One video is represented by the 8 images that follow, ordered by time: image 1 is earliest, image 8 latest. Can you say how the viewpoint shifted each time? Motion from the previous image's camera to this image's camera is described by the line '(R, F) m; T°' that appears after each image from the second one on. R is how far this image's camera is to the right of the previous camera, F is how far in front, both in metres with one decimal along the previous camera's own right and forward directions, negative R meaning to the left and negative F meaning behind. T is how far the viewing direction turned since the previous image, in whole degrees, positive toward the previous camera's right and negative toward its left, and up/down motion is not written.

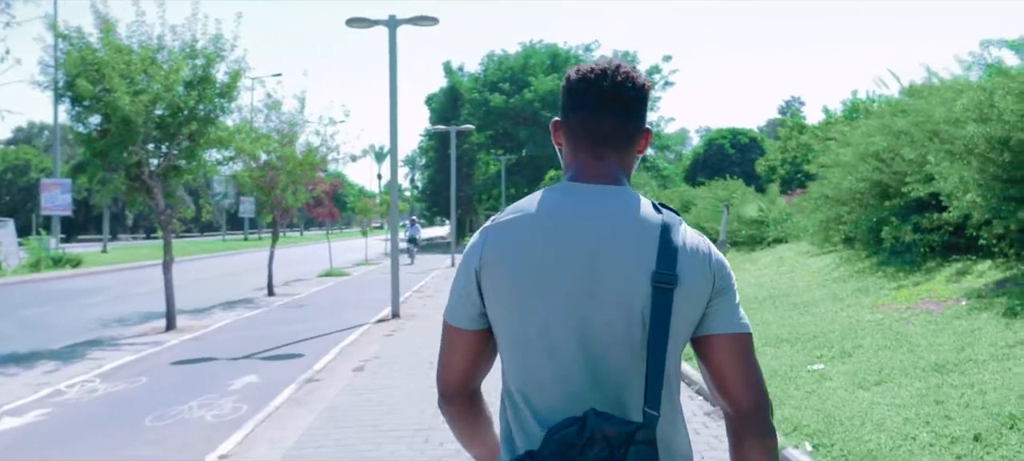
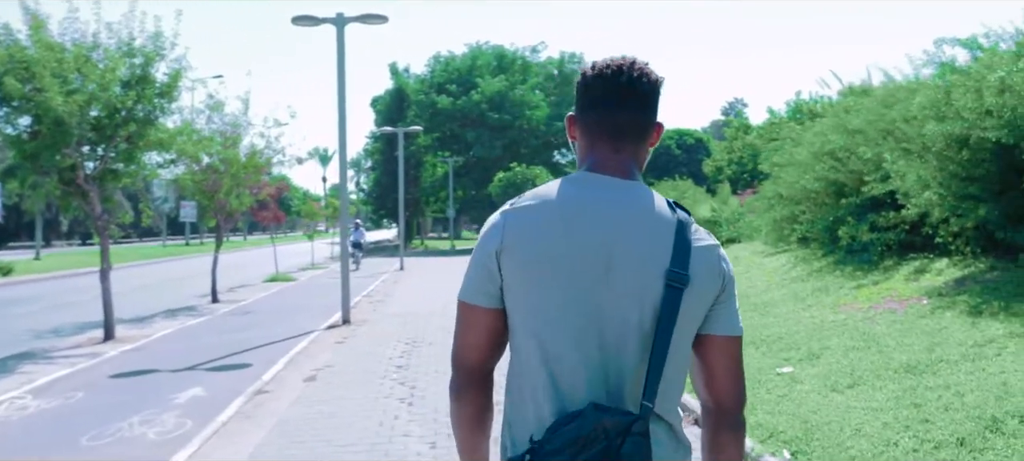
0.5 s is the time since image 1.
(-0.1, +0.4) m; +3°
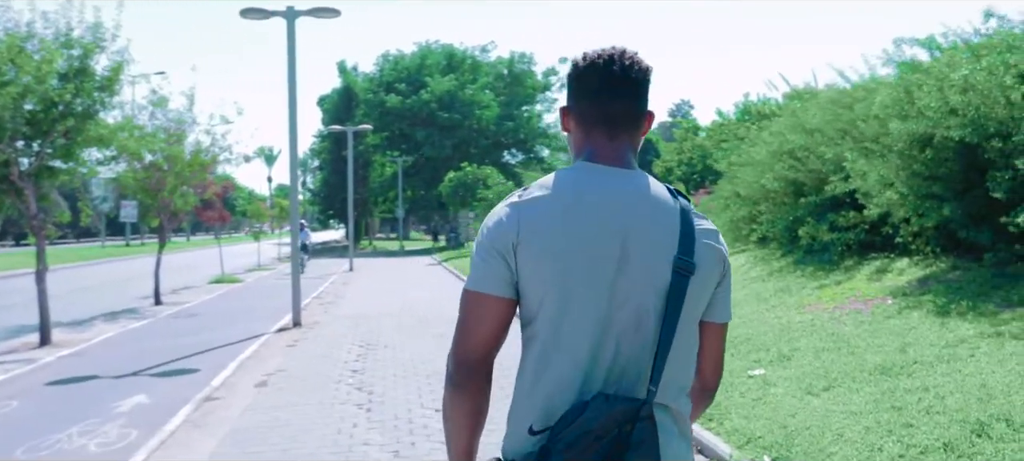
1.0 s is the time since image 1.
(-0.2, +0.3) m; +3°
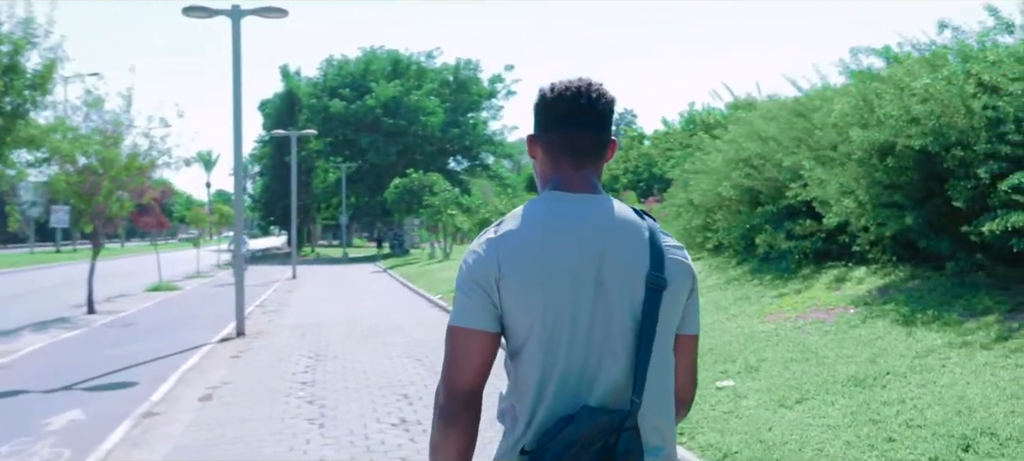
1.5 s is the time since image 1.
(-0.2, +0.3) m; +4°
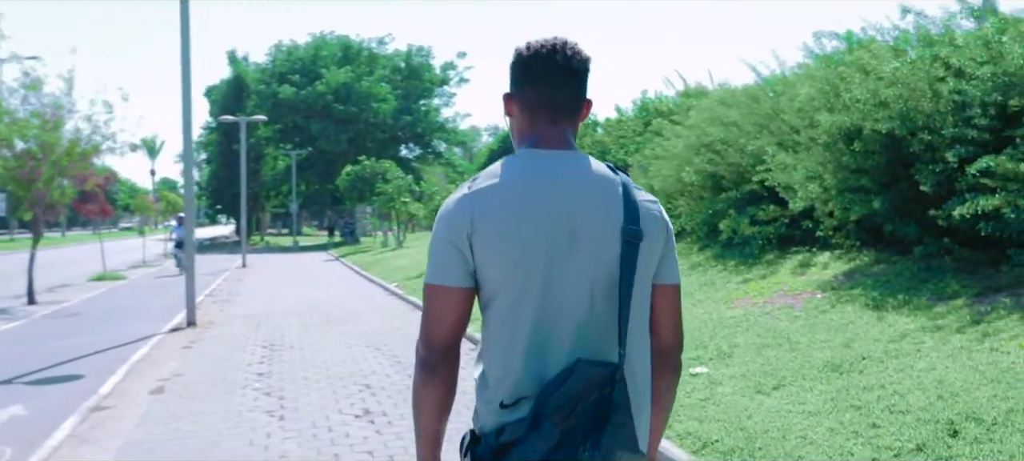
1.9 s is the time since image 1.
(-0.2, +0.3) m; +3°
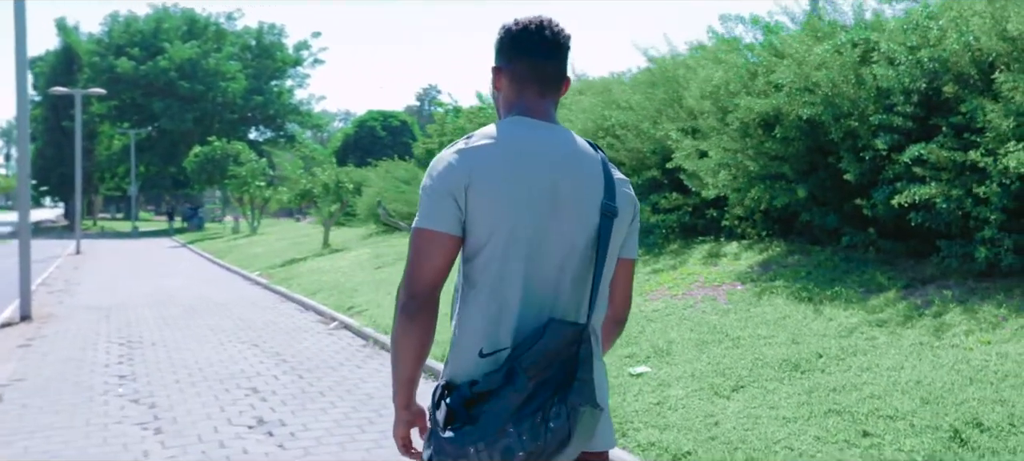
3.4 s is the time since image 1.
(-0.6, +1.0) m; +9°
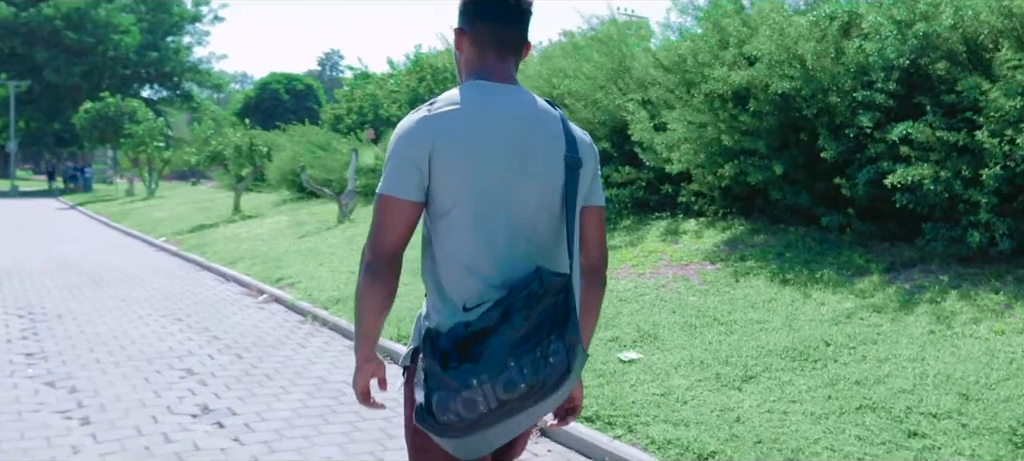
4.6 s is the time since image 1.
(-0.6, +0.7) m; +6°
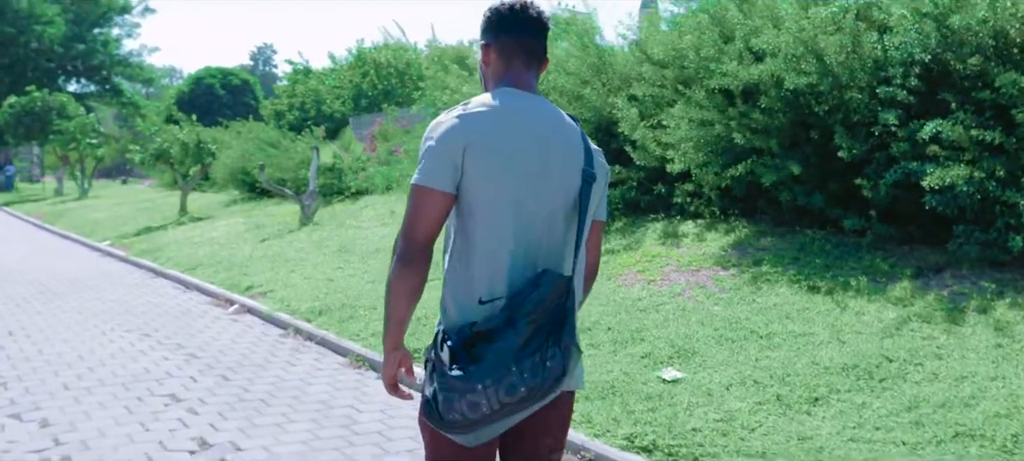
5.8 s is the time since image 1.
(-0.7, +0.7) m; +4°
